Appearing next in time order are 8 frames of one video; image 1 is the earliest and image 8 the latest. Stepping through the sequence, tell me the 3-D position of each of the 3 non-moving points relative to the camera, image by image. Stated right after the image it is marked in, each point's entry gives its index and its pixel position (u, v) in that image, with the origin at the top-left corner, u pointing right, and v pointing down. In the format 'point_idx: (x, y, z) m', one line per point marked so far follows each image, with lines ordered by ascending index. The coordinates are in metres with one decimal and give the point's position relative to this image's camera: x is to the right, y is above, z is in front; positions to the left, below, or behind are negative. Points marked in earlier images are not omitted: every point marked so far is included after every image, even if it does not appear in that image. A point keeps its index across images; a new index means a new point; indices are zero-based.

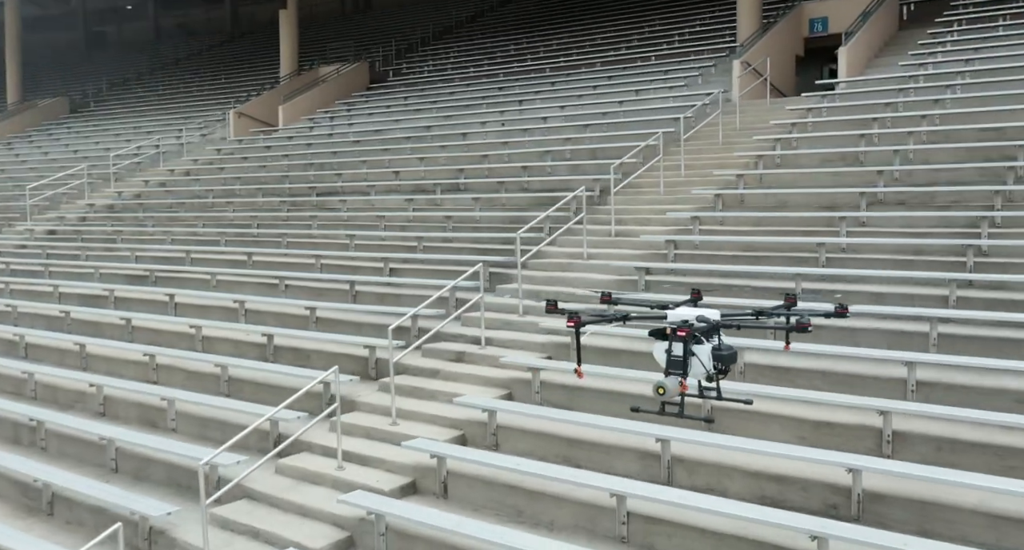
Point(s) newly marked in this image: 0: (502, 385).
0: (-0.1, -0.7, +5.6) m
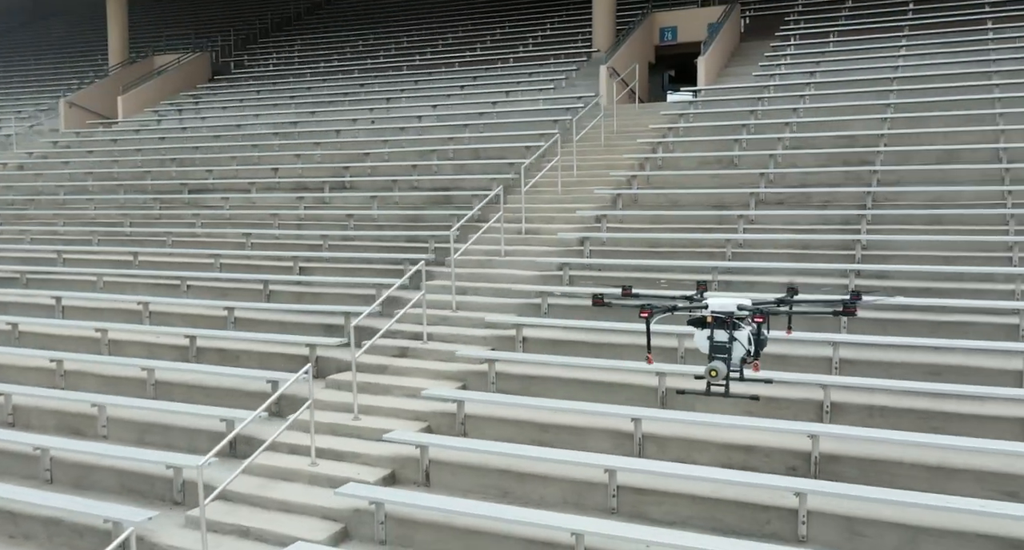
0: (-0.4, -0.6, +5.9) m
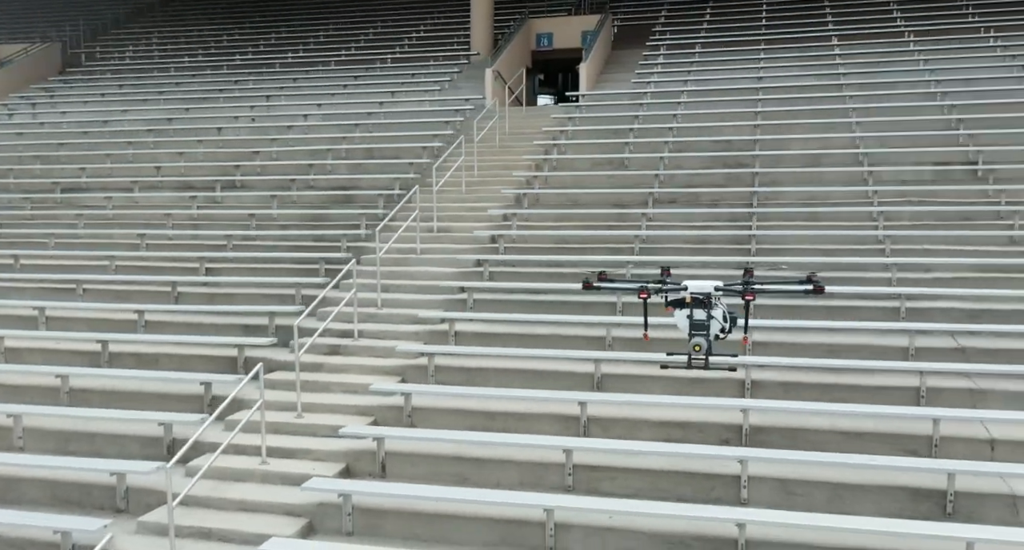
0: (-0.8, -0.6, +6.1) m
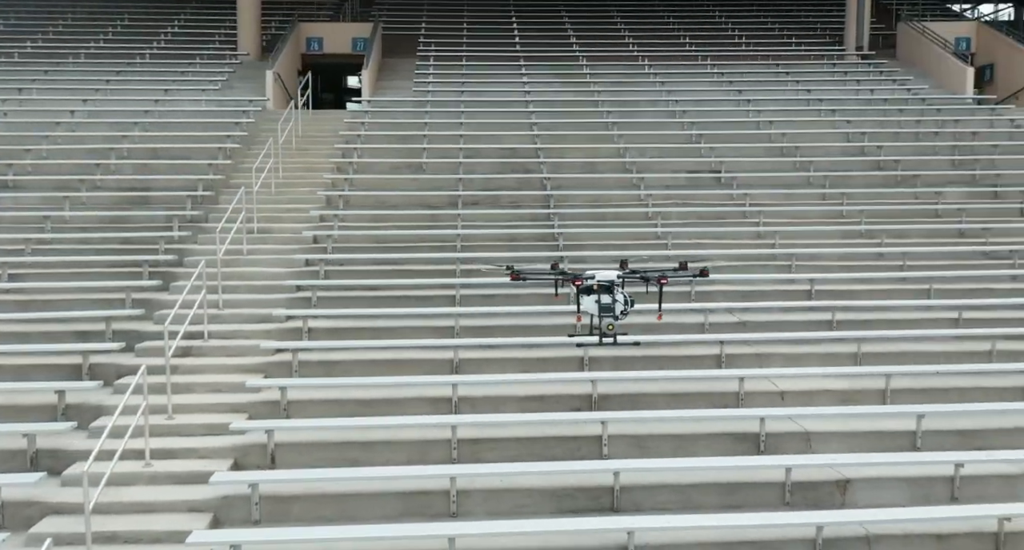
0: (-1.7, -0.6, +6.3) m
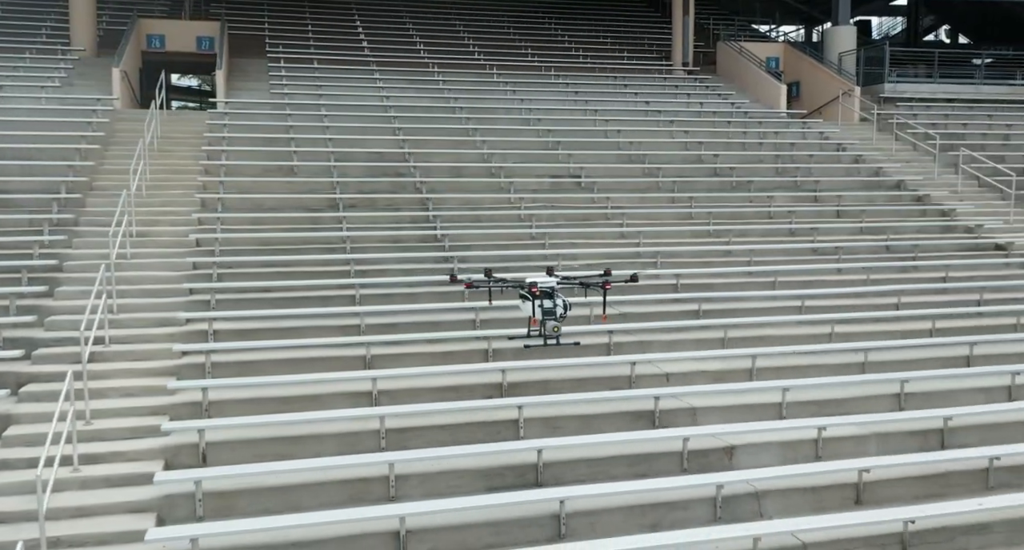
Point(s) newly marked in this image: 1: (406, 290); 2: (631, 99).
0: (-2.3, -0.7, +6.4) m
1: (-0.9, -0.1, +7.6) m
2: (+1.6, +2.4, +12.5) m
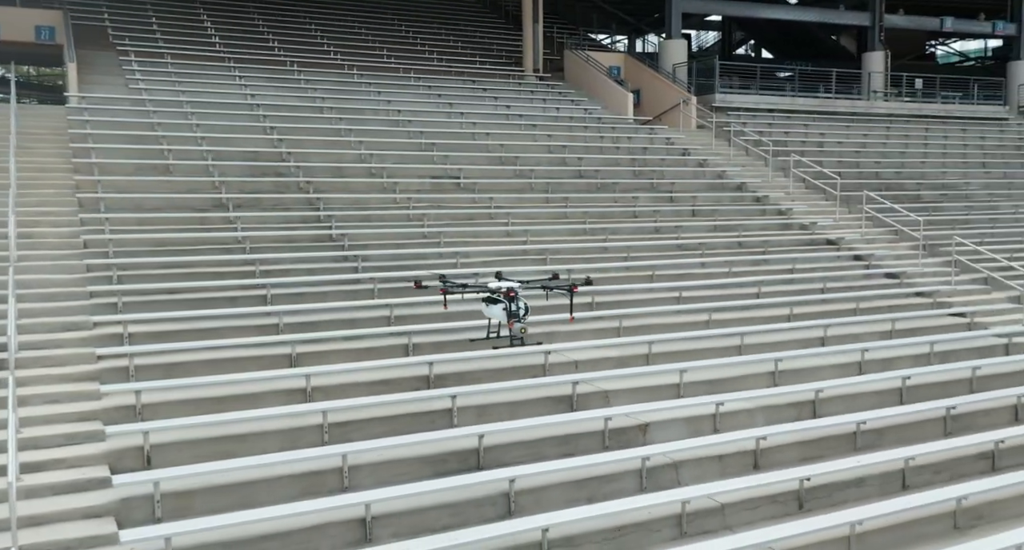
0: (-2.8, -0.7, +6.2) m
1: (-1.6, -0.1, +7.7) m
2: (-0.3, +2.4, +13.0) m
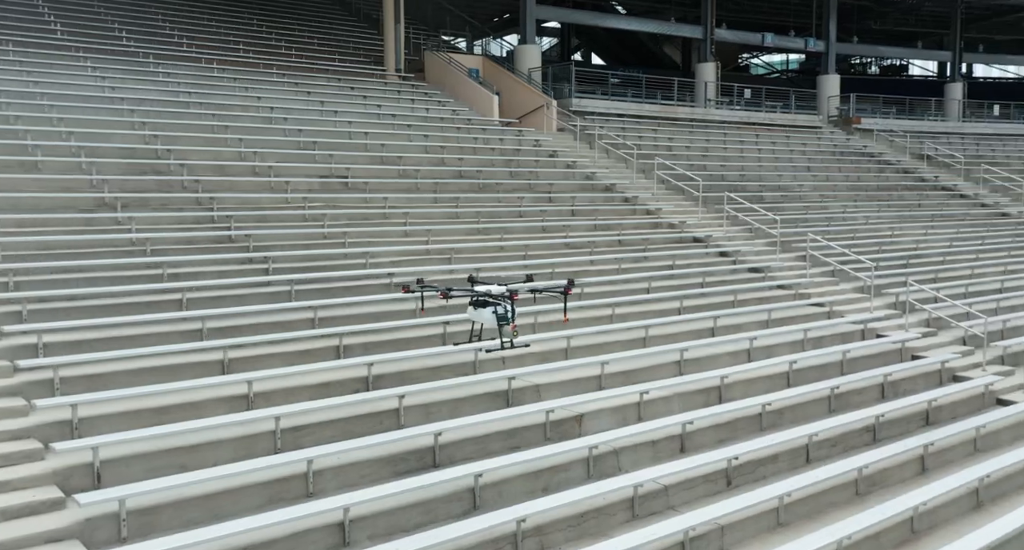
0: (-3.1, -0.7, +5.7) m
1: (-2.2, -0.1, +7.5) m
2: (-2.1, +2.4, +12.9) m
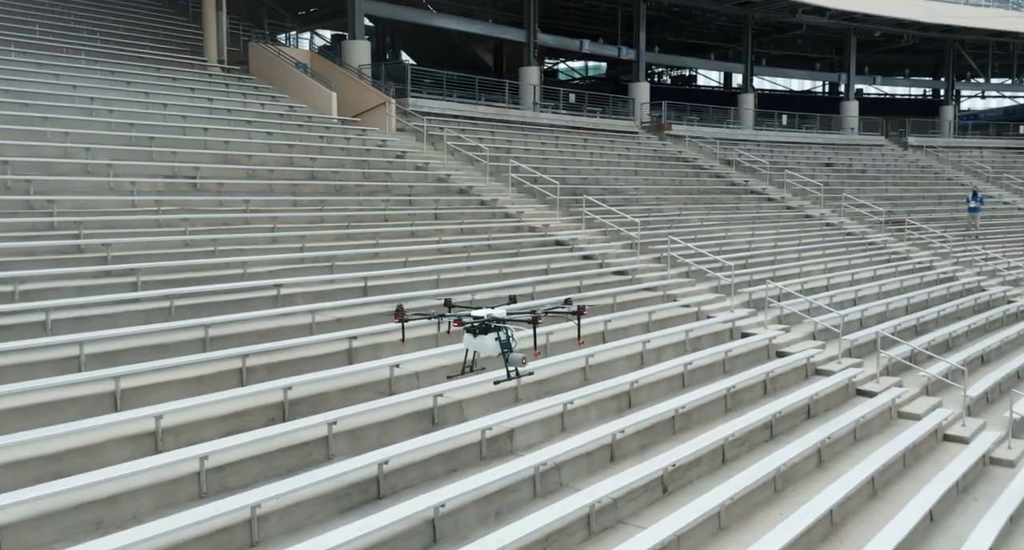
0: (-3.2, -0.8, +4.5) m
1: (-2.8, -0.2, +6.4) m
2: (-4.1, +2.3, +11.7) m
